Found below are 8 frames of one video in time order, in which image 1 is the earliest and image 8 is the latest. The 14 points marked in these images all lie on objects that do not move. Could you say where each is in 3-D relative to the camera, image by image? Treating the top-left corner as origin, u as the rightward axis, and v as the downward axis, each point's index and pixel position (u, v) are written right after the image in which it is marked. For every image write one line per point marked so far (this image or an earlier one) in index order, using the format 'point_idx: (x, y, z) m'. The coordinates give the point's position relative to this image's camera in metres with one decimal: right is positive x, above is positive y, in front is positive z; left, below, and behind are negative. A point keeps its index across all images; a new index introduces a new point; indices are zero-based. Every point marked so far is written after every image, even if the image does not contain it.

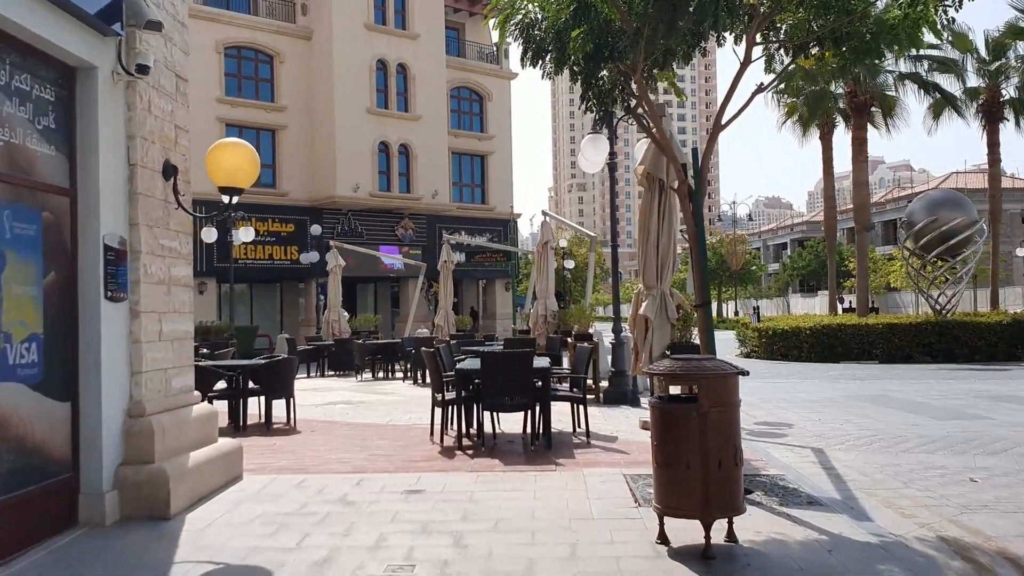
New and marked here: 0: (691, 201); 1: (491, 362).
0: (+1.4, +0.7, +7.1) m
1: (-0.2, -0.7, +8.6) m
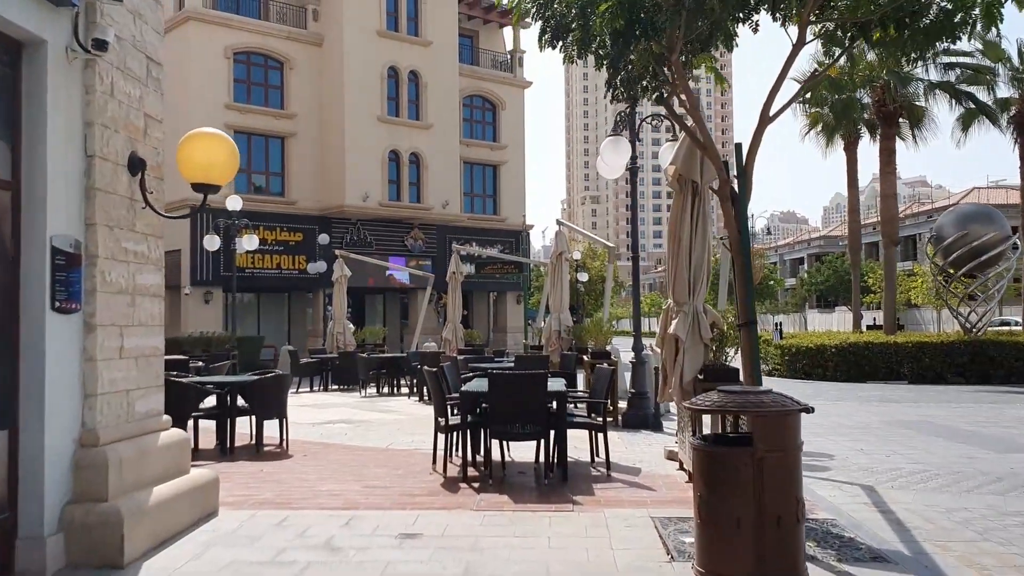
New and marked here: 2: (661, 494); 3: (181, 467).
0: (+1.5, +0.6, +6.2) m
1: (-0.1, -0.8, +7.7) m
2: (+1.2, -1.6, +7.2) m
3: (-2.3, -1.2, +6.4) m
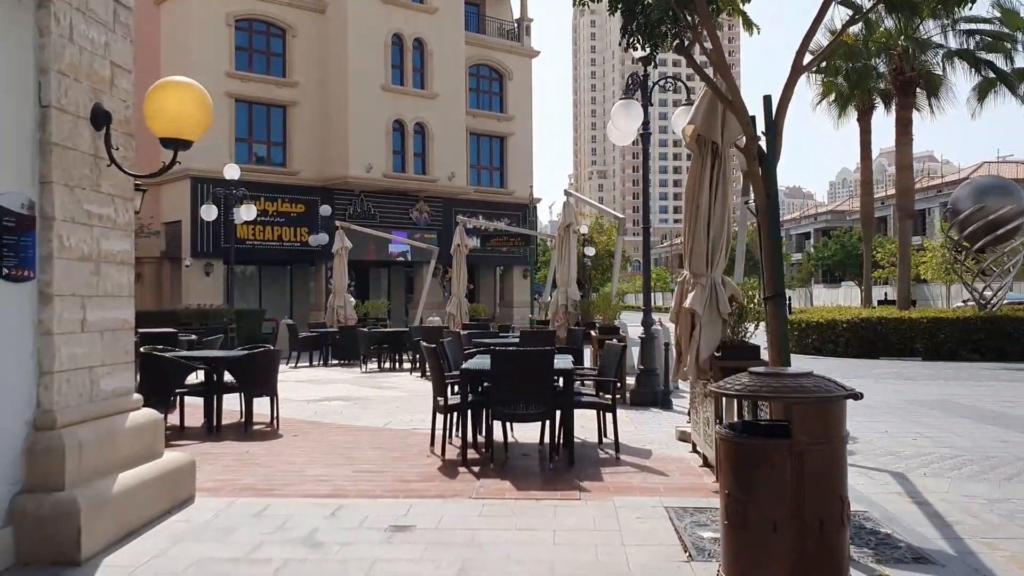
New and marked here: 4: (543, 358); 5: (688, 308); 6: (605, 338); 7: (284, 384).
0: (+1.5, +0.7, +5.6) m
1: (0.0, -0.6, +7.1) m
2: (+1.2, -1.4, +6.6) m
3: (-2.3, -1.0, +5.9) m
4: (+0.2, -0.6, +7.1) m
5: (+1.3, -0.1, +6.8) m
6: (+1.2, -0.6, +11.6) m
7: (-3.6, -1.5, +14.6) m
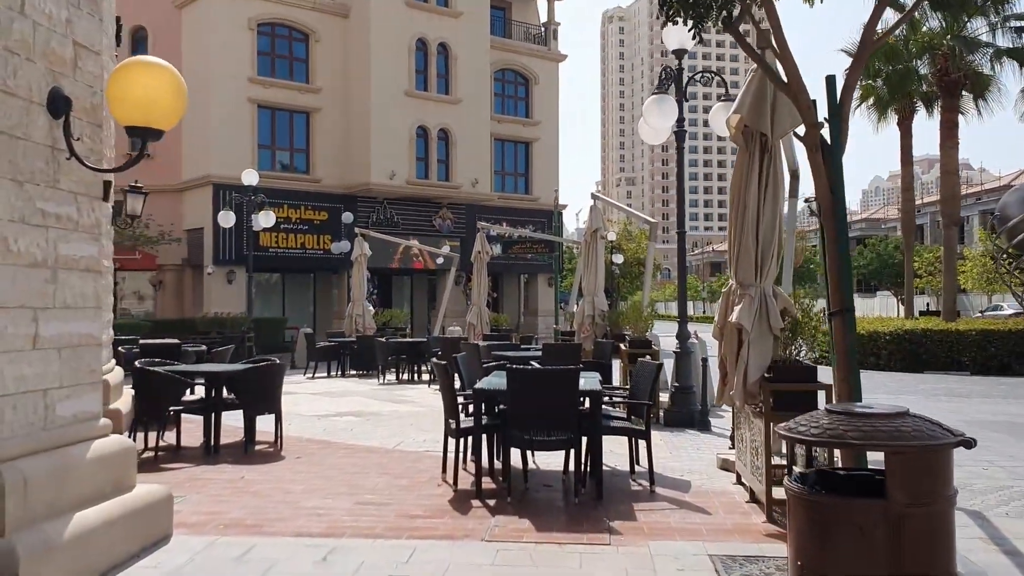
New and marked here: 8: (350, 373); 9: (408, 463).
0: (+1.6, +0.7, +4.8) m
1: (+0.1, -0.6, +6.3) m
2: (+1.3, -1.5, +5.8) m
3: (-2.2, -1.1, +5.2) m
4: (+0.4, -0.6, +6.3) m
5: (+1.4, -0.2, +5.9) m
6: (+1.4, -0.7, +10.8) m
7: (-3.2, -1.7, +13.9) m
8: (-3.4, -1.8, +19.5) m
9: (-0.9, -1.5, +7.9) m
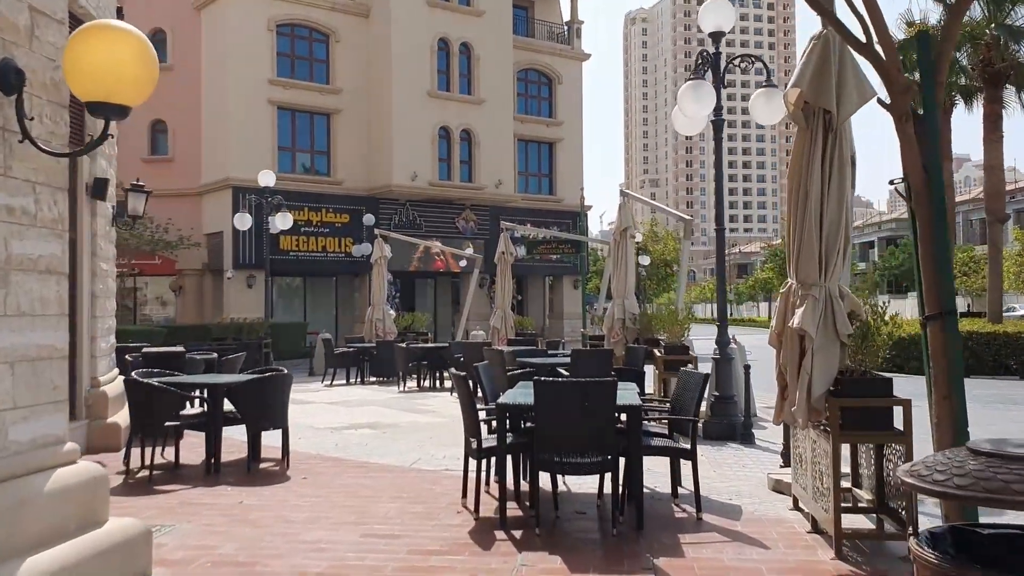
0: (+1.7, +0.7, +4.0) m
1: (+0.3, -0.6, +5.6) m
2: (+1.5, -1.5, +5.0) m
3: (-2.0, -1.1, +4.5) m
4: (+0.5, -0.6, +5.5) m
5: (+1.6, -0.2, +5.1) m
6: (+1.7, -0.8, +10.0) m
7: (-2.8, -1.7, +13.2) m
8: (-2.9, -1.9, +18.8) m
9: (-0.7, -1.5, +7.1) m
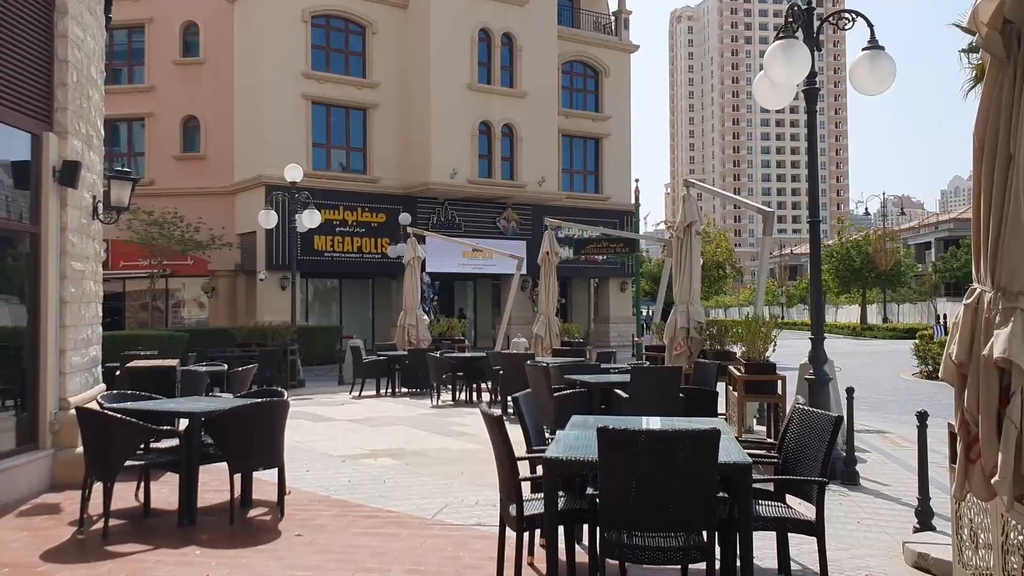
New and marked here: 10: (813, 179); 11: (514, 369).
0: (+1.9, +0.6, +2.3) m
1: (+0.5, -0.7, +3.9) m
2: (+1.7, -1.5, +3.3) m
3: (-1.9, -1.1, +2.9) m
4: (+0.8, -0.7, +3.9) m
5: (+1.8, -0.3, +3.4) m
6: (+2.2, -0.8, +8.3) m
7: (-2.3, -1.7, +11.7) m
8: (-2.1, -1.9, +17.3) m
9: (-0.4, -1.5, +5.5) m
10: (+2.7, +1.0, +8.2) m
11: (0.0, -1.0, +12.0) m
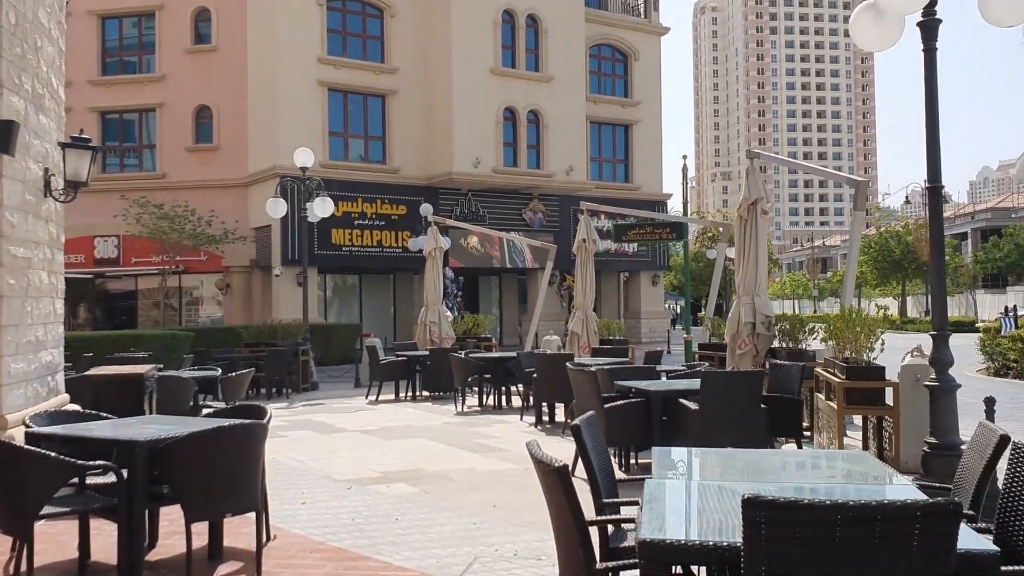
0: (+2.0, +0.7, +0.6) m
1: (+0.7, -0.6, +2.3) m
2: (+1.8, -1.4, +1.6) m
3: (-1.7, -1.1, +1.3) m
4: (+1.0, -0.6, +2.2) m
5: (+2.0, -0.2, +1.8) m
6: (+2.5, -0.7, +6.6) m
7: (-1.9, -1.7, +10.1) m
8: (-1.5, -1.8, +15.7) m
9: (-0.1, -1.5, +3.9) m
10: (+3.0, +1.1, +6.6) m
11: (+0.4, -0.9, +10.4) m
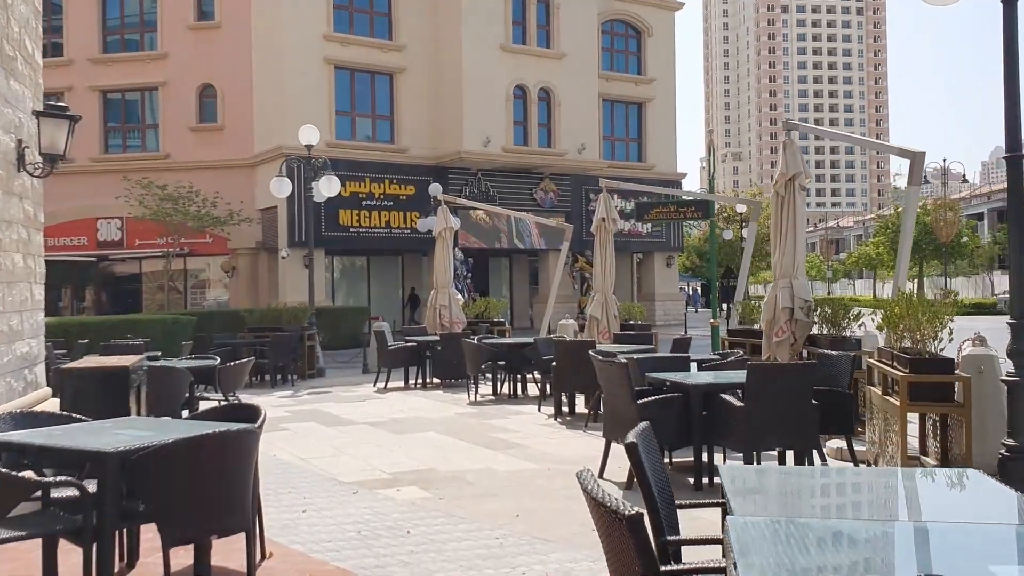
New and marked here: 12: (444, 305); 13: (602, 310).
0: (+2.1, +0.7, -0.1) m
1: (+0.8, -0.6, +1.6) m
2: (+2.0, -1.4, +0.9) m
3: (-1.6, -1.1, +0.7) m
4: (+1.1, -0.6, +1.5) m
5: (+2.1, -0.2, +1.0) m
6: (+2.6, -0.6, +5.9) m
7: (-1.7, -1.5, +9.5) m
8: (-1.3, -1.5, +15.0) m
9: (0.0, -1.4, +3.2) m
10: (+3.1, +1.2, +5.8) m
11: (+0.6, -0.8, +9.7) m
12: (-1.1, -0.3, +16.3) m
13: (+1.3, -0.3, +13.3) m
